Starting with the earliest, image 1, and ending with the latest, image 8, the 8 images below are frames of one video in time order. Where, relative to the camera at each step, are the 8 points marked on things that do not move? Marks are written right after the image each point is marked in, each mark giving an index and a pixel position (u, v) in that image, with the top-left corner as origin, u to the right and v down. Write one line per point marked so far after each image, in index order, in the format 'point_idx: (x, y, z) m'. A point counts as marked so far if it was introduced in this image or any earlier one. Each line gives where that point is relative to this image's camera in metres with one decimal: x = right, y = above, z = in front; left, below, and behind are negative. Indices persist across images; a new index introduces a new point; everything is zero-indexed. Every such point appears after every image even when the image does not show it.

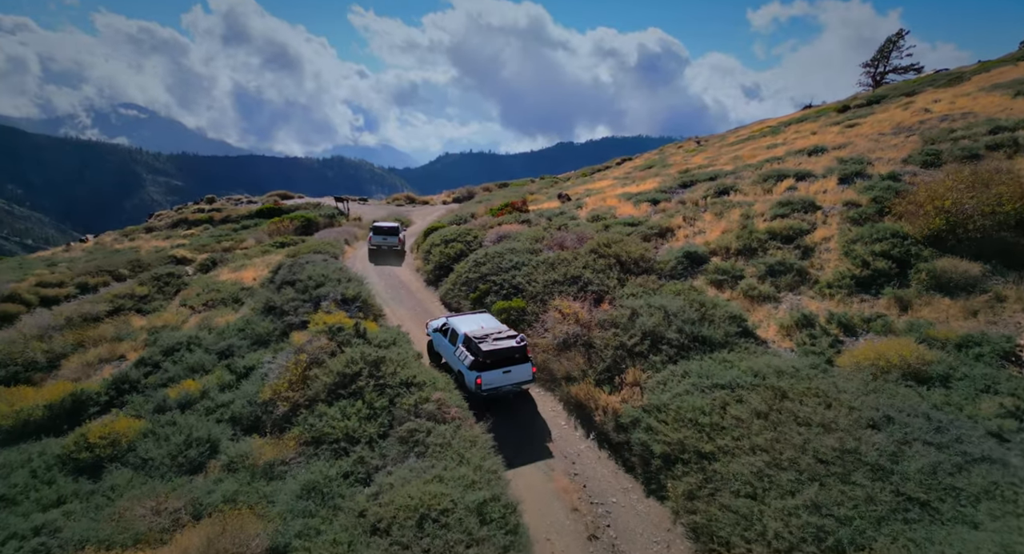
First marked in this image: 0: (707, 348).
0: (+5.9, -2.2, +18.4) m
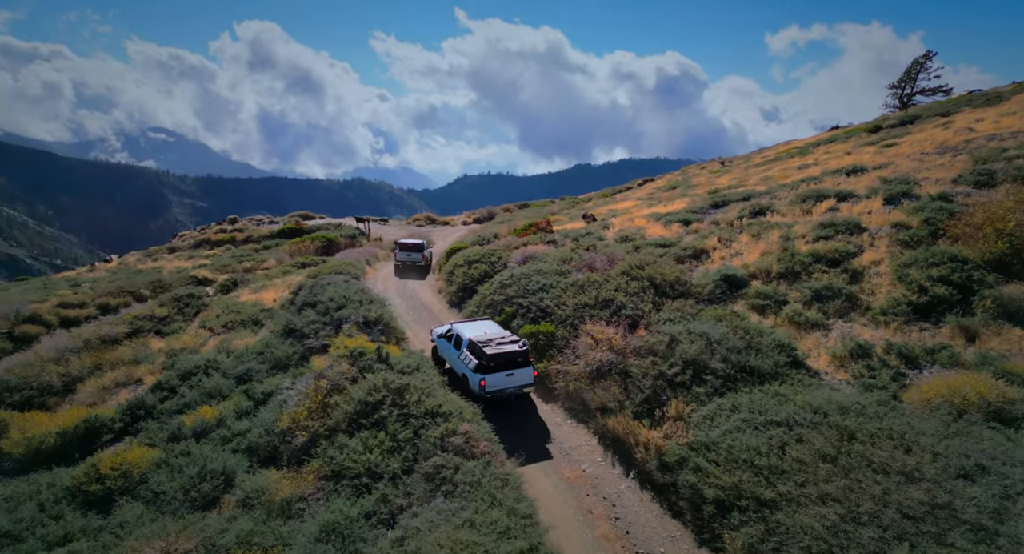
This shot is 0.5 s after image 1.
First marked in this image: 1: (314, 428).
0: (+6.9, -2.9, +17.0) m
1: (-6.2, -4.7, +19.0) m
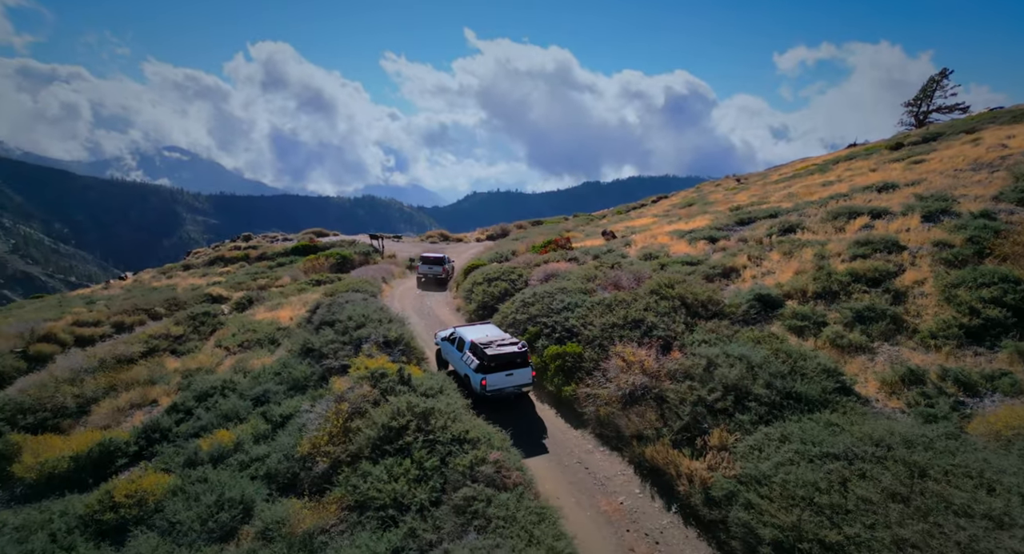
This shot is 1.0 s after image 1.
0: (+7.7, -3.5, +16.1) m
1: (-5.3, -5.3, +18.2) m
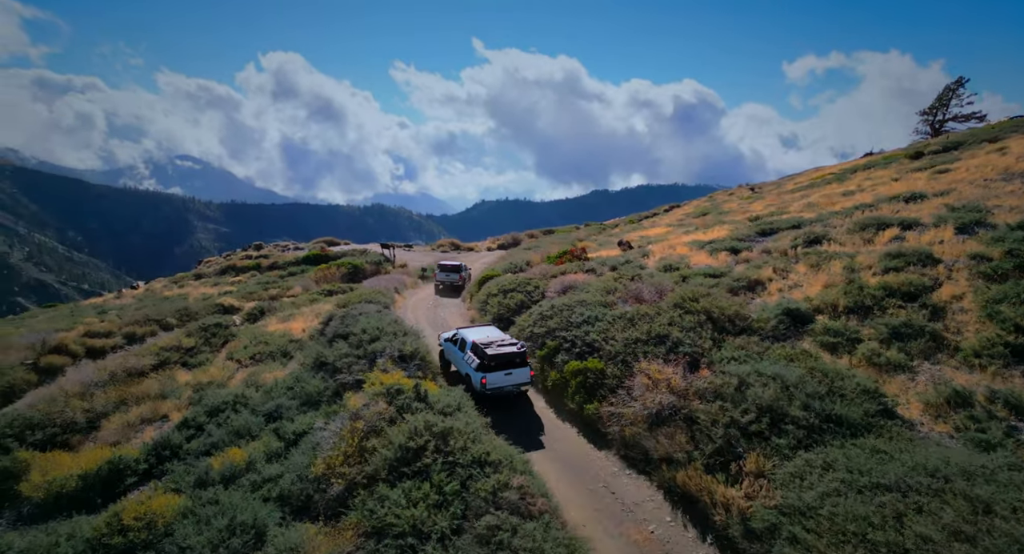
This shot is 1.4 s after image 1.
0: (+8.3, -3.9, +15.2) m
1: (-4.7, -5.7, +17.6) m
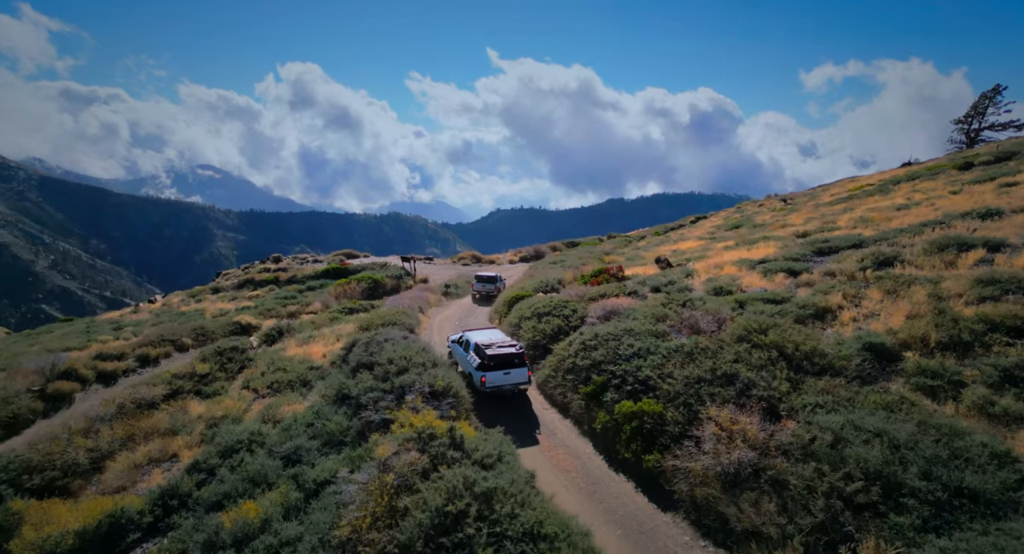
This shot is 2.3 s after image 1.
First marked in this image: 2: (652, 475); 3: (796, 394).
0: (+9.7, -4.8, +12.6) m
1: (-3.3, -6.7, +15.2) m
2: (+4.1, -5.8, +18.0) m
3: (+8.4, -3.5, +18.0) m
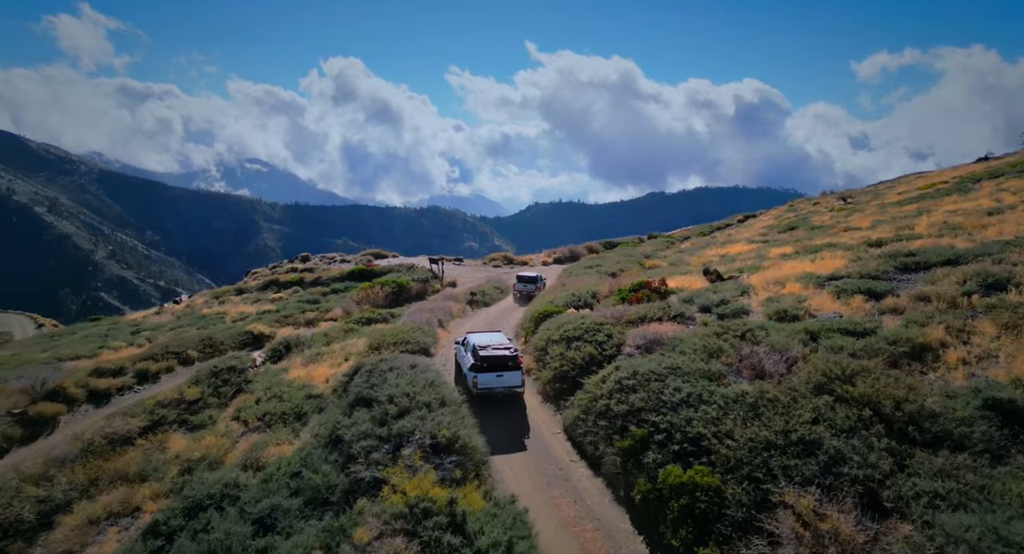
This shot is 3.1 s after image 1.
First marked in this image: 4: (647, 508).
0: (+9.6, -5.9, +8.0) m
1: (-3.2, -7.6, +11.4) m
2: (+4.4, -6.8, +13.8) m
3: (+8.7, -4.5, +13.4) m
4: (+3.7, -6.3, +16.5) m
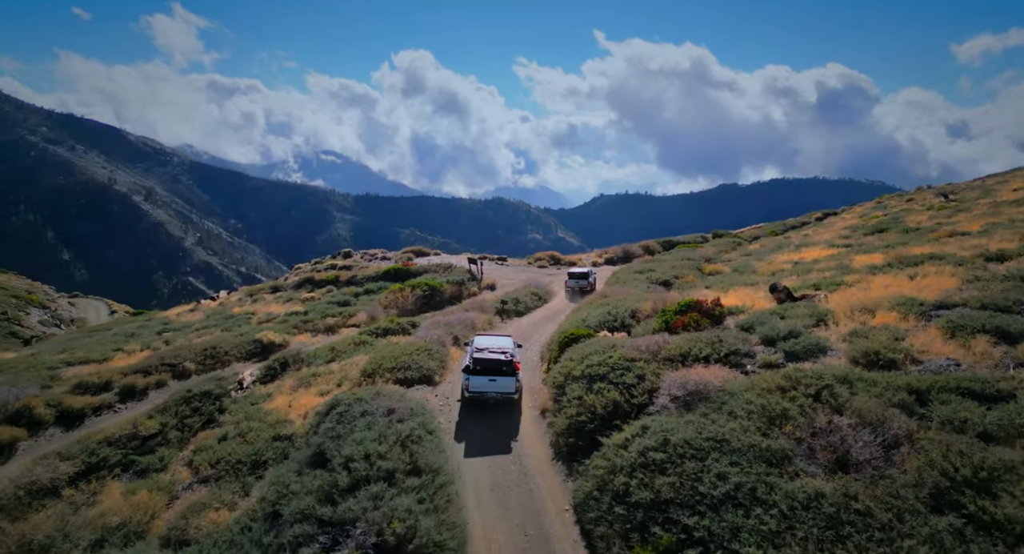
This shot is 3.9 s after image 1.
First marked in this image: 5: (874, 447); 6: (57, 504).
0: (+7.8, -7.2, +1.9) m
1: (-4.6, -8.6, +6.7) m
2: (+3.2, -7.9, +8.2) m
3: (+7.5, -5.7, +7.4) m
4: (+2.8, -7.4, +11.0) m
5: (+7.9, -3.9, +13.1) m
6: (-14.2, -7.0, +19.0) m
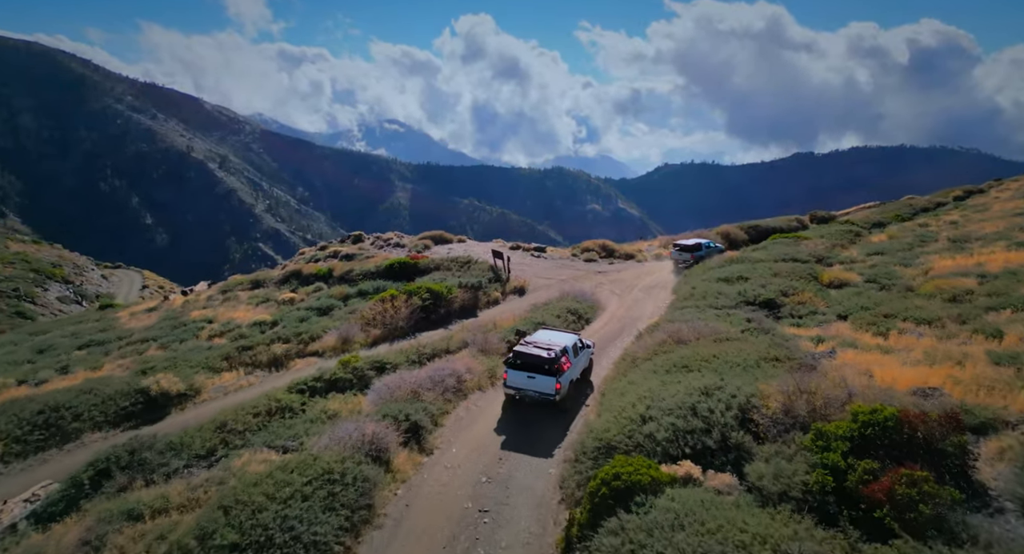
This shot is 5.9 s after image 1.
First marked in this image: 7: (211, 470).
0: (+4.6, -10.3, -13.8) m
1: (-7.2, -11.3, -7.8) m
2: (+0.6, -10.7, -7.1) m
3: (+4.9, -8.6, -8.4) m
4: (+0.5, -10.0, -4.2) m
5: (+5.9, -6.5, -2.8) m
6: (-15.6, -8.9, +5.2) m
7: (-9.3, -5.8, +18.1) m
